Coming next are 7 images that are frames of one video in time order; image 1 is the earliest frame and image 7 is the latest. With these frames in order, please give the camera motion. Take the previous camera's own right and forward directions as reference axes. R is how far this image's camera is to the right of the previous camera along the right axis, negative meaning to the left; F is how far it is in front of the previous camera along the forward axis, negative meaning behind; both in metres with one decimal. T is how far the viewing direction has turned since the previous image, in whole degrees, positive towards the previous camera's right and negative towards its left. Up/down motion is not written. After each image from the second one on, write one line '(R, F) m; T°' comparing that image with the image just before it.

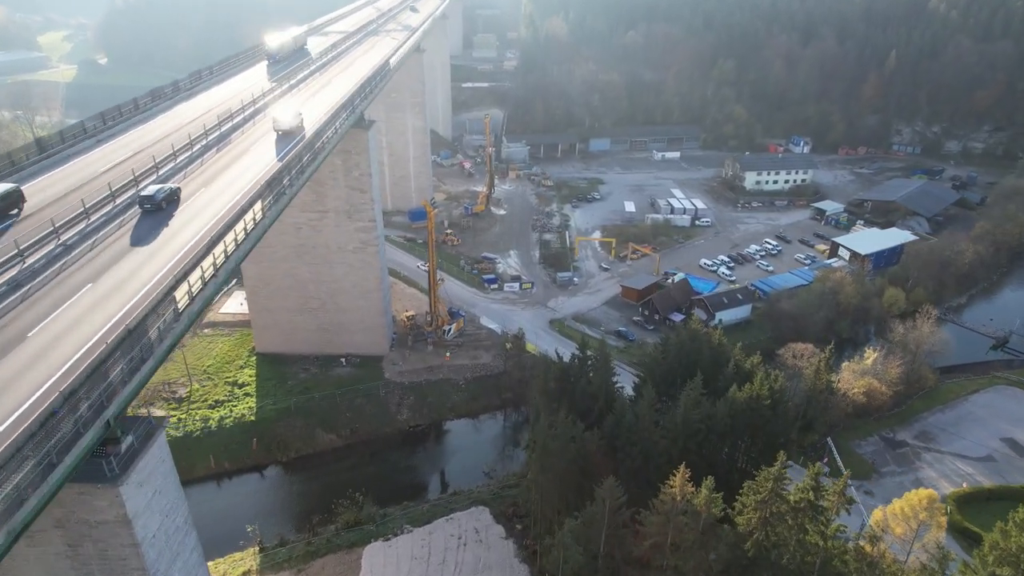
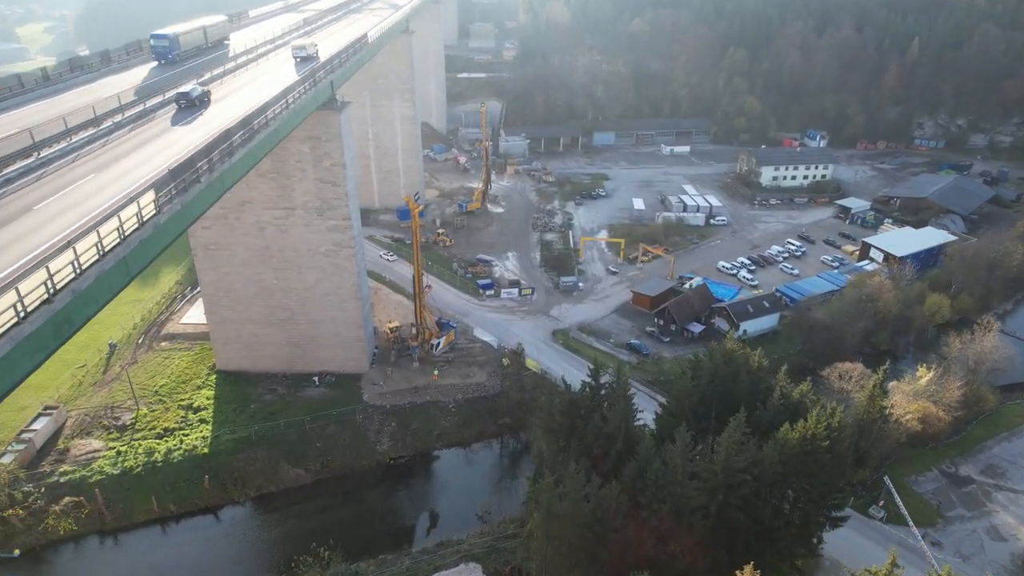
(+0.1, +4.2) m; 0°
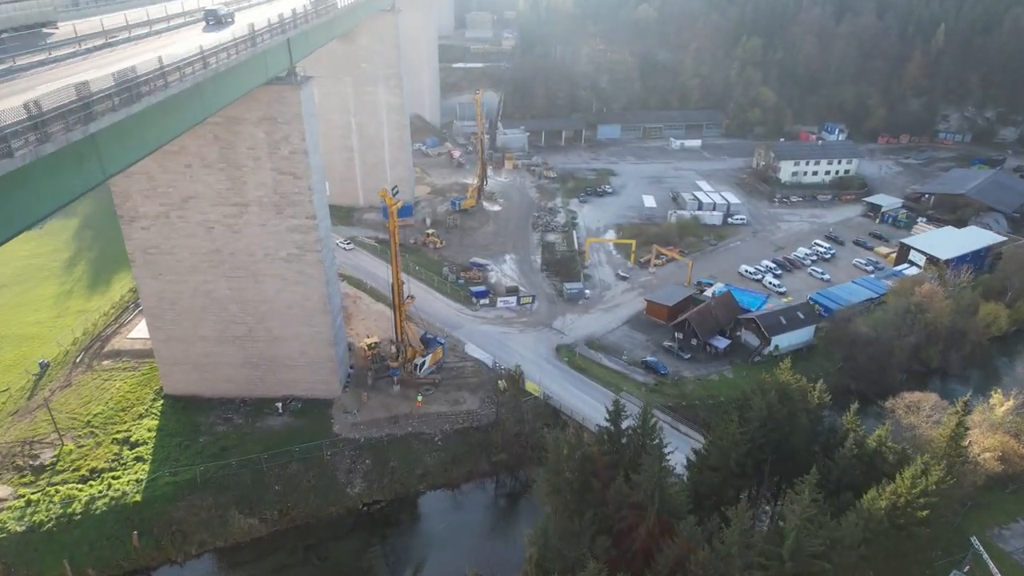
(+0.1, +4.3) m; 0°
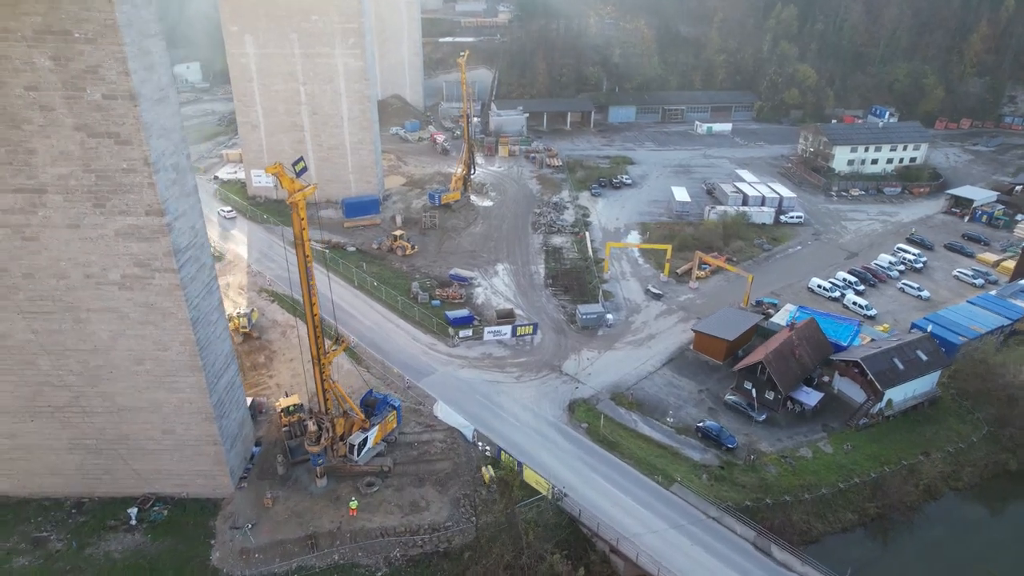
(+0.2, +9.3) m; 0°
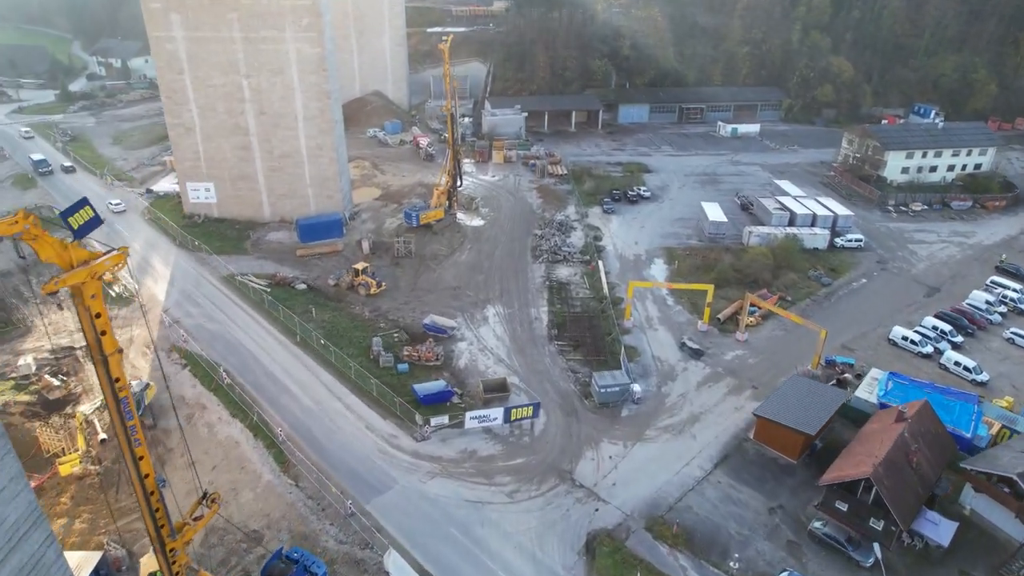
(+0.2, +6.5) m; 0°
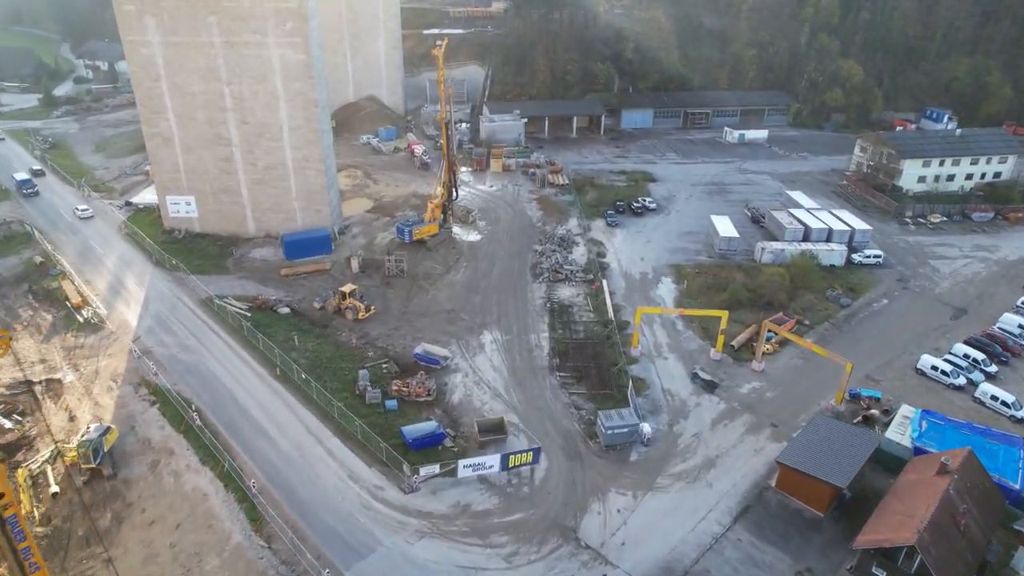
(0.0, +1.6) m; 0°
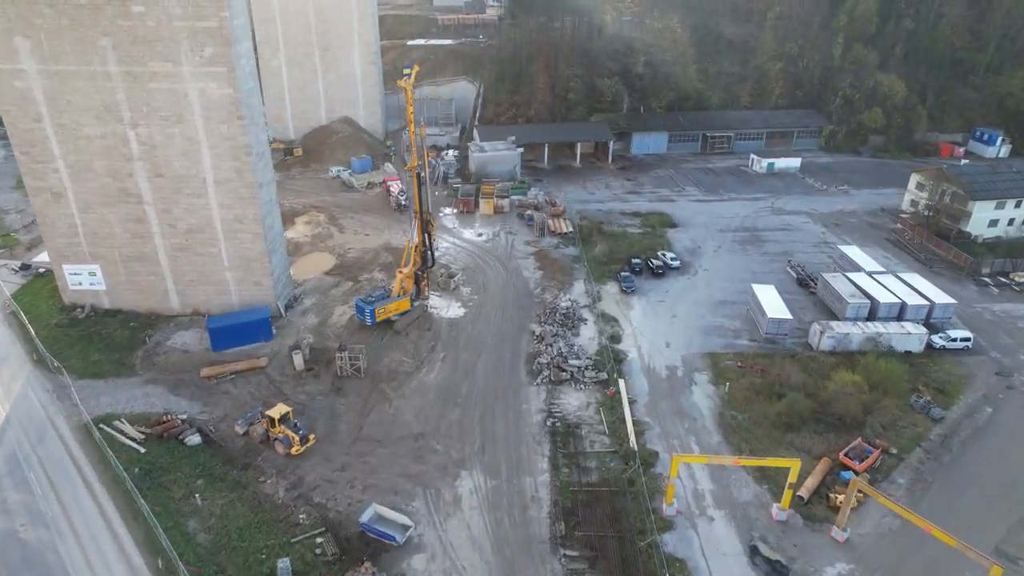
(+0.3, +5.7) m; 0°
